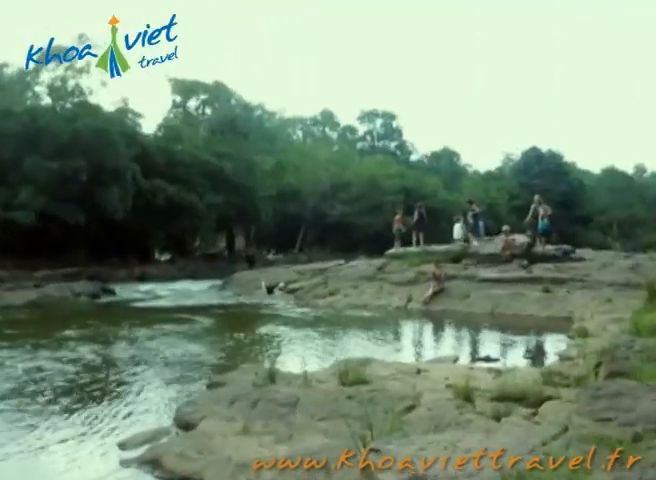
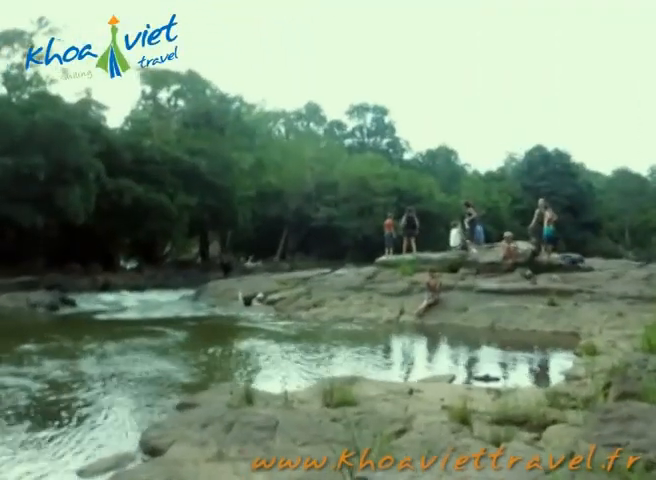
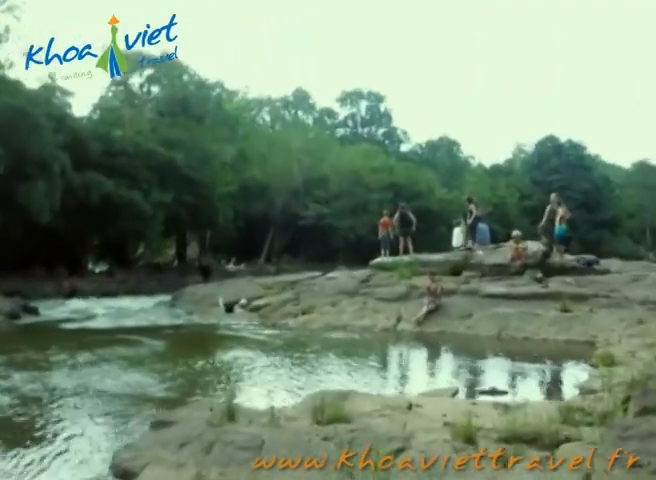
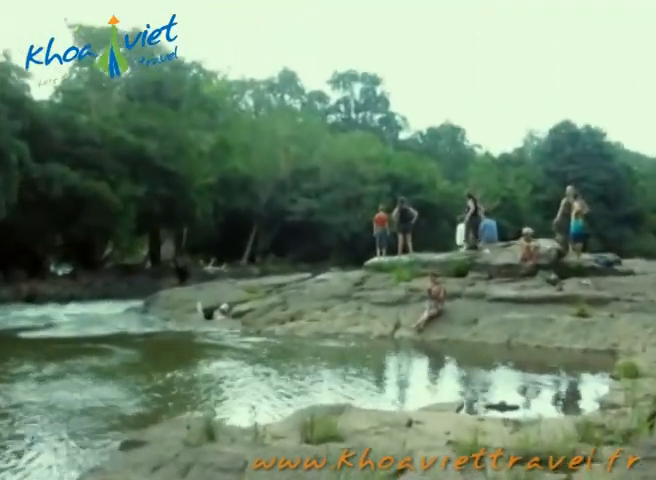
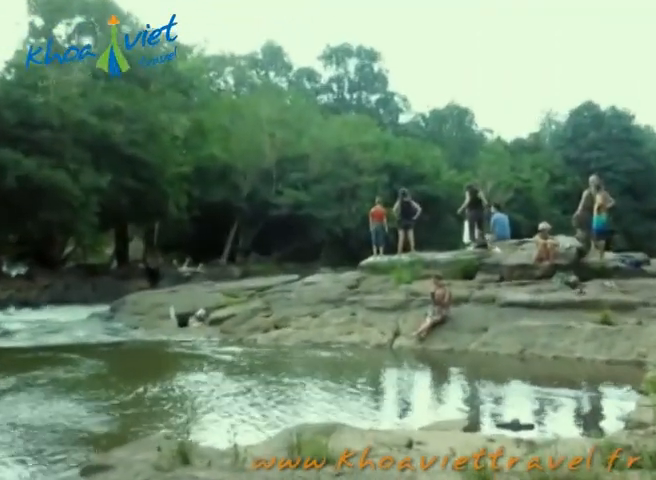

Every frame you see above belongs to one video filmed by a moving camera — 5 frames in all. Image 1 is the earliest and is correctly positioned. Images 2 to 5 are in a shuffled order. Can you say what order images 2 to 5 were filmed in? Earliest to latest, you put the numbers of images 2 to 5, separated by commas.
2, 3, 4, 5
